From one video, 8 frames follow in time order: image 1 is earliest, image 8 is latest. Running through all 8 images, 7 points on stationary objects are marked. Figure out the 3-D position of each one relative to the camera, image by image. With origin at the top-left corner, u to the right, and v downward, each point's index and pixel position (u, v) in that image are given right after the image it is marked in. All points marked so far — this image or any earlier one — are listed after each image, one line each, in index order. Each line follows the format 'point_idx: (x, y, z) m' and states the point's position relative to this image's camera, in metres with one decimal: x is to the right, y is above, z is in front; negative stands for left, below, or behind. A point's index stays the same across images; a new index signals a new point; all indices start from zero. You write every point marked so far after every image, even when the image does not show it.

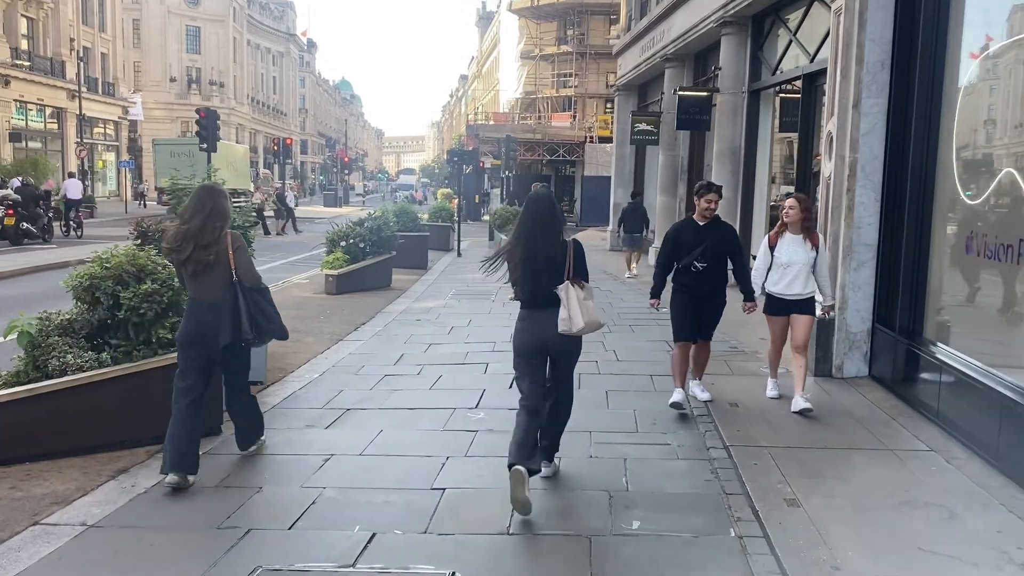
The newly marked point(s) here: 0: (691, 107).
0: (+3.3, +3.3, +15.8) m
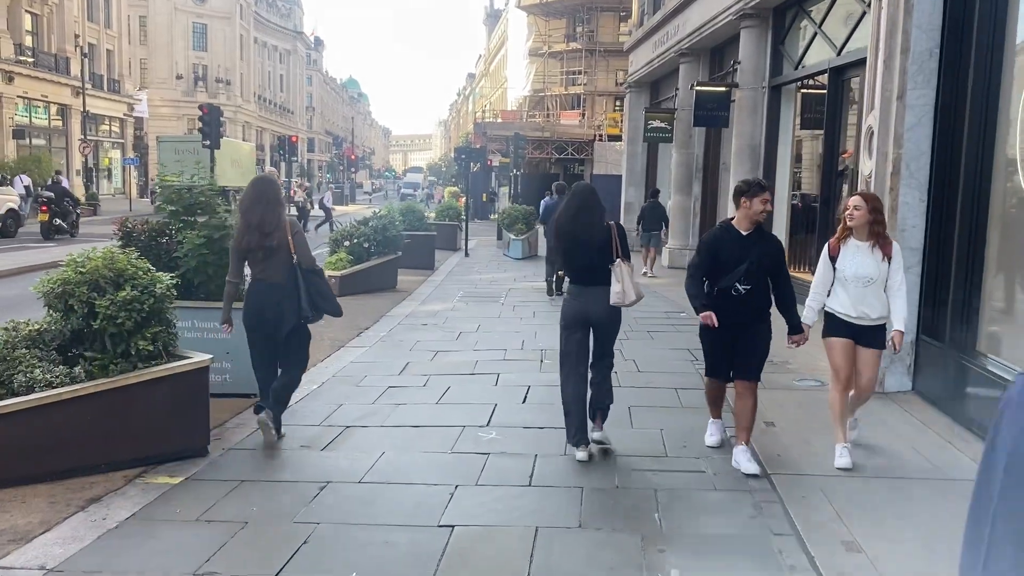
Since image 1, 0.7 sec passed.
0: (+3.5, +3.3, +15.2) m
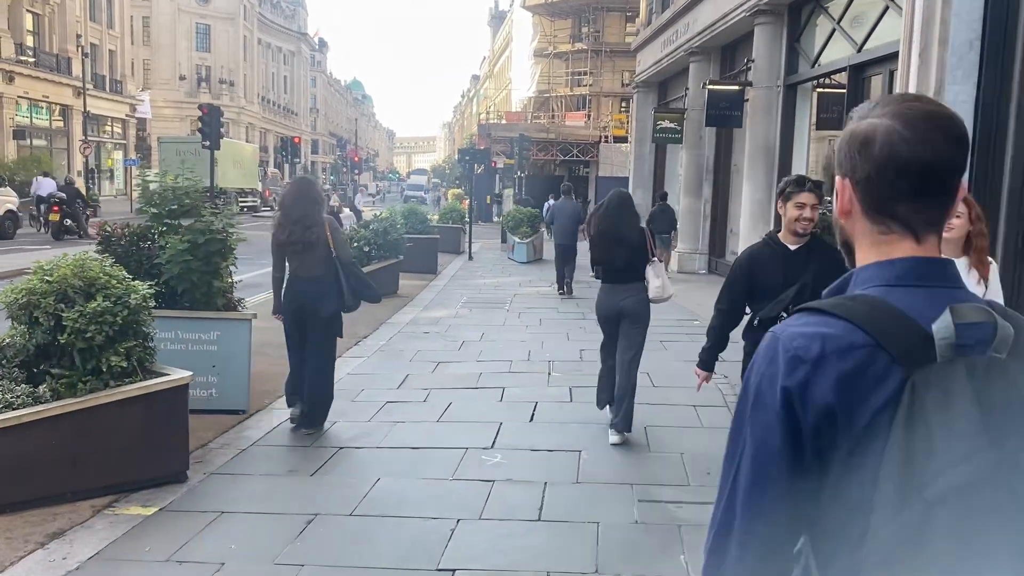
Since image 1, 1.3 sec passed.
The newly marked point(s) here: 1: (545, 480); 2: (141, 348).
0: (+3.6, +3.2, +14.7) m
1: (+0.2, -1.1, +5.0) m
2: (-2.2, -0.4, +5.0) m
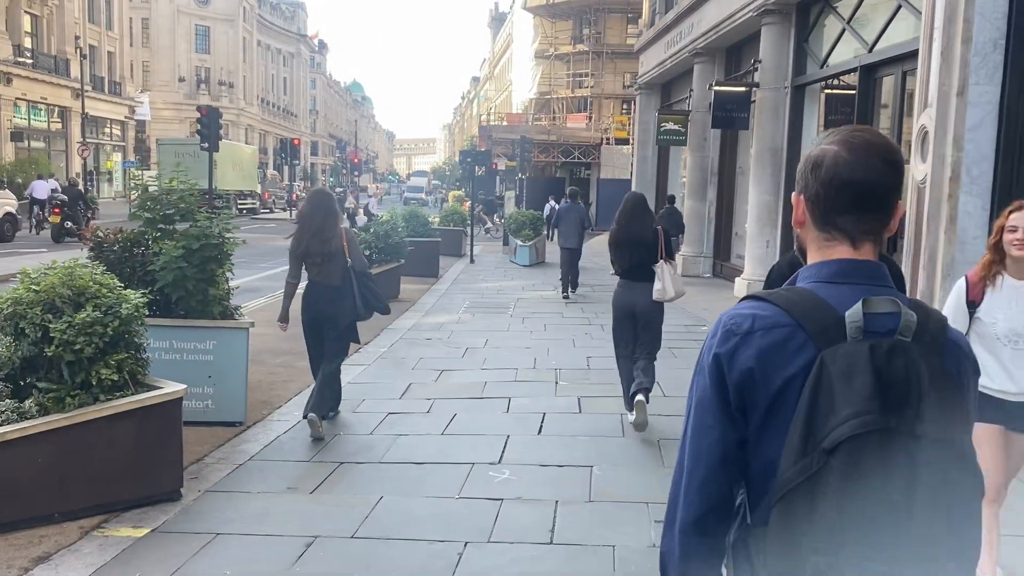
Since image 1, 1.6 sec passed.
0: (+3.6, +3.1, +14.5) m
1: (+0.2, -1.2, +4.8) m
2: (-2.1, -0.4, +4.8) m
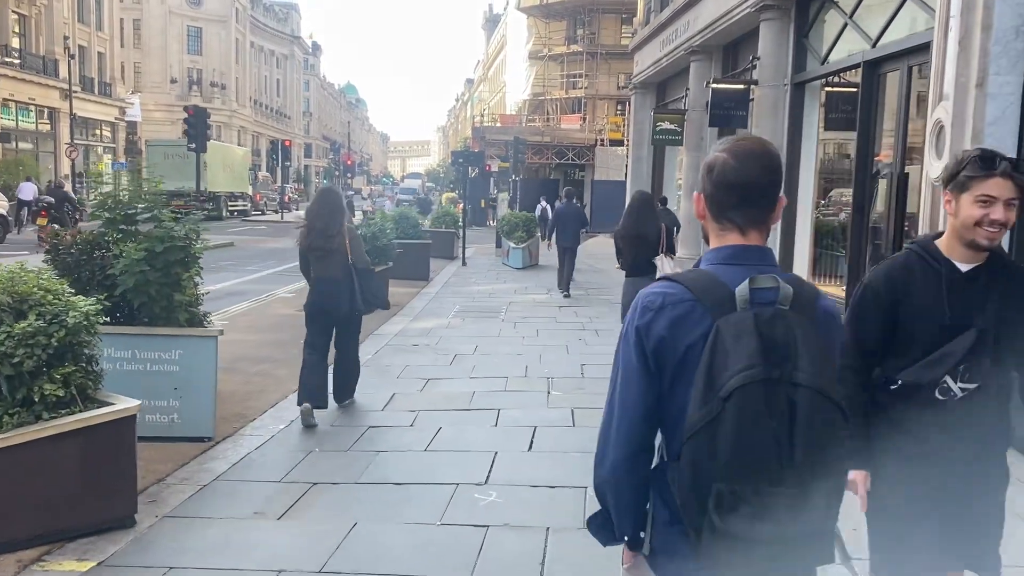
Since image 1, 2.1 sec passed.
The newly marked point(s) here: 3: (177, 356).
0: (+3.5, +3.1, +14.1) m
1: (+0.2, -1.2, +4.3) m
2: (-2.2, -0.4, +4.3) m
3: (-2.2, -0.5, +5.6) m
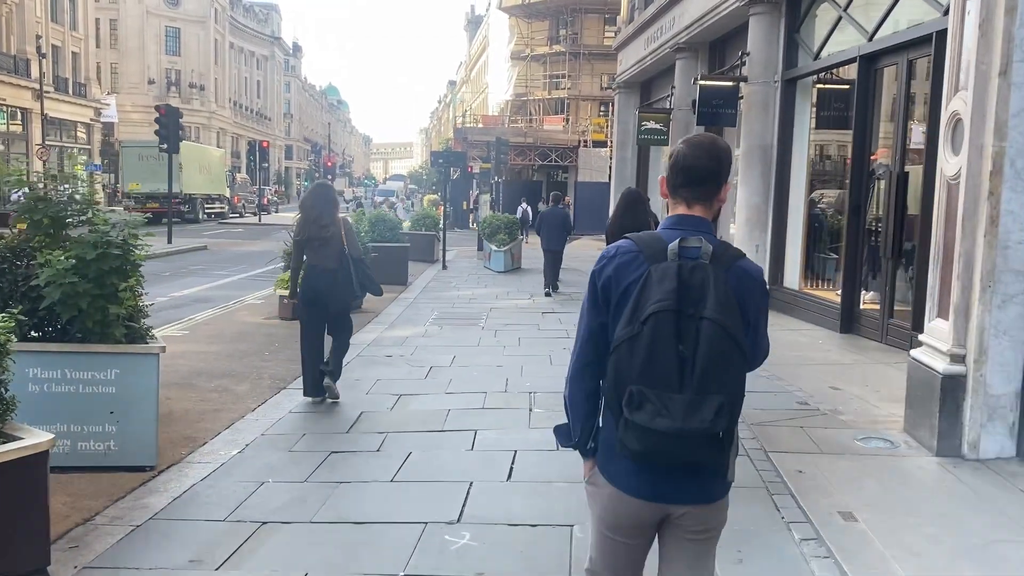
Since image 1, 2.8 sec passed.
0: (+3.2, +3.0, +13.6) m
1: (+0.1, -1.3, +3.8) m
2: (-2.3, -0.5, +3.7) m
3: (-2.4, -0.5, +5.0) m
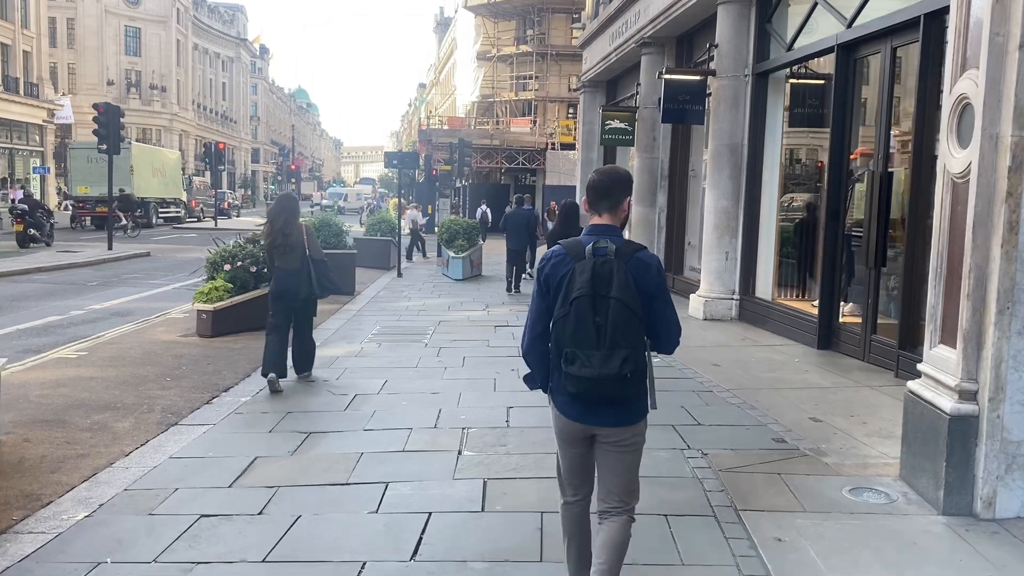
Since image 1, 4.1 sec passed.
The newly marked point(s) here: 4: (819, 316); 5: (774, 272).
0: (+2.5, +2.9, +12.6) m
1: (-0.3, -1.4, +2.7) m
2: (-2.7, -0.6, +2.6) m
3: (-2.8, -0.6, +3.9) m
4: (+3.5, -0.3, +9.7) m
5: (+3.5, +0.2, +11.4) m
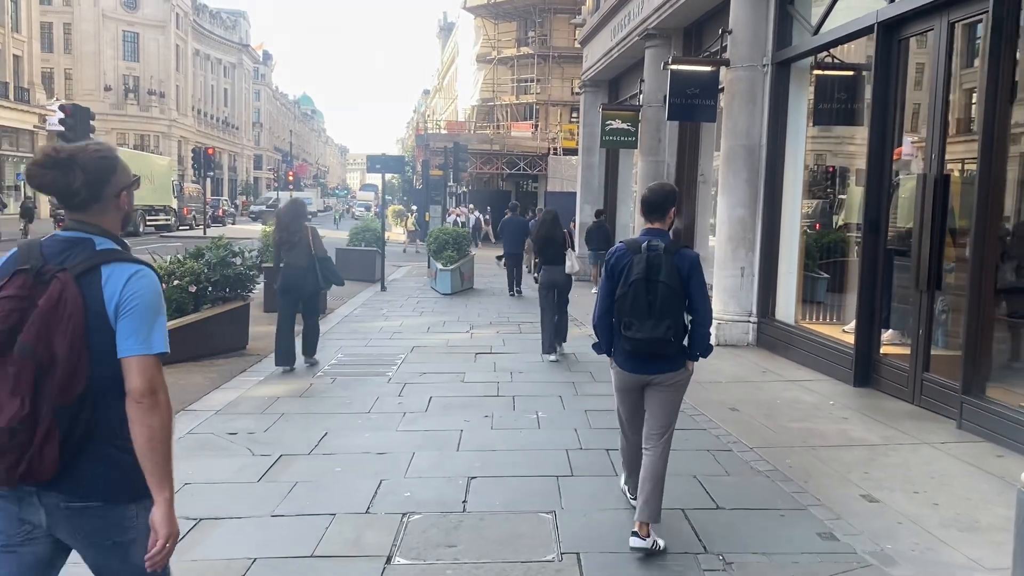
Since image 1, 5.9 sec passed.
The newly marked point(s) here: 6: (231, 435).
0: (+2.3, +2.6, +11.1) m
1: (-0.6, -1.6, +1.2) m
2: (-3.0, -0.8, +1.1) m
3: (-3.0, -0.8, +2.4) m
4: (+3.3, -0.6, +8.1) m
5: (+3.3, 0.0, +9.9) m
6: (-2.1, -1.1, +6.4) m
